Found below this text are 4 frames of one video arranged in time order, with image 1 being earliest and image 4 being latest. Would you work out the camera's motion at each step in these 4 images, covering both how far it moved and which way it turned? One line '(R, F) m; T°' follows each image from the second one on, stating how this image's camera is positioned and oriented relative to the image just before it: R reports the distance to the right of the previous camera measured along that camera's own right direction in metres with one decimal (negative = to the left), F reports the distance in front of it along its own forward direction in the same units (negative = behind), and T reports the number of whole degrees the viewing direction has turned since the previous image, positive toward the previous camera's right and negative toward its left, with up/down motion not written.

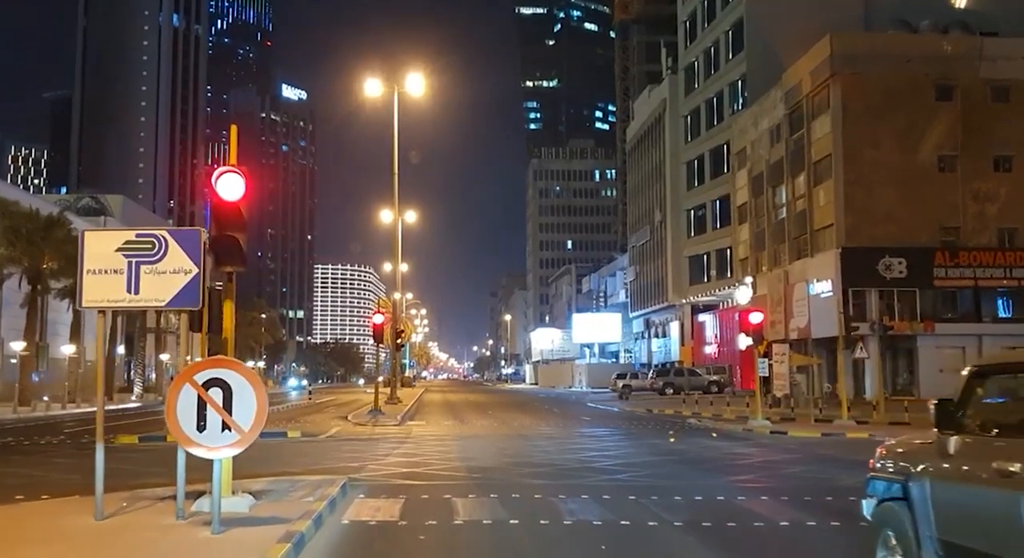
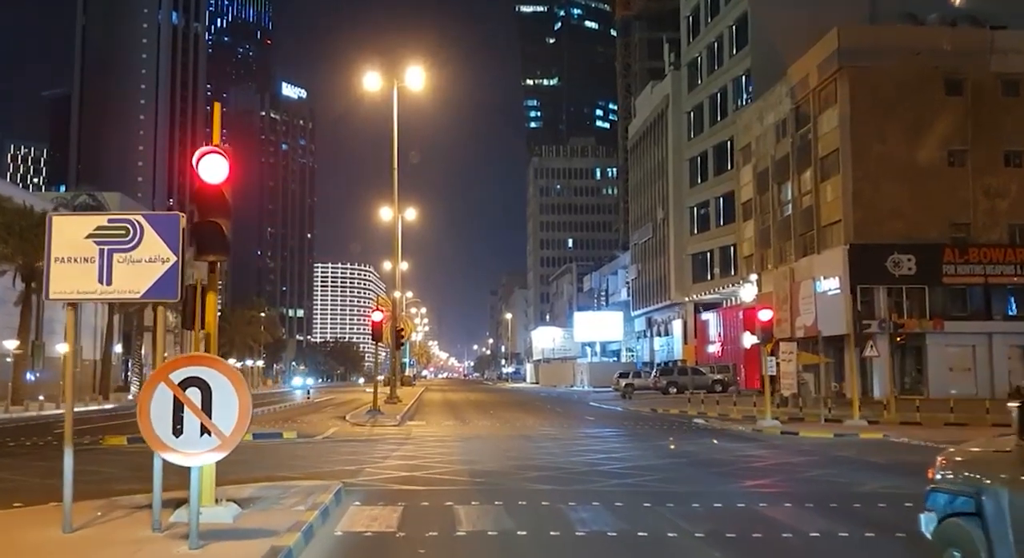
(-0.1, +0.9) m; 0°
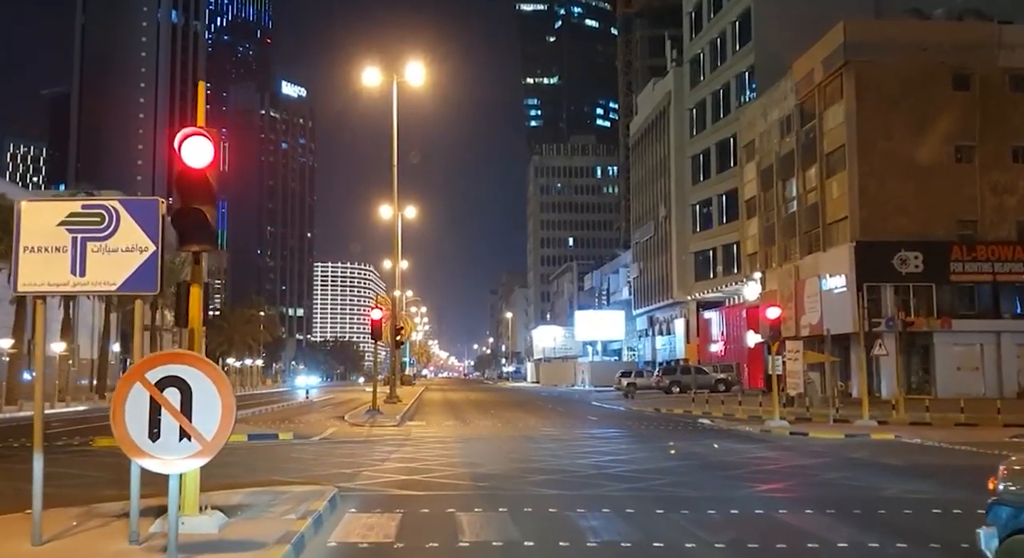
(-0.1, +0.7) m; 0°
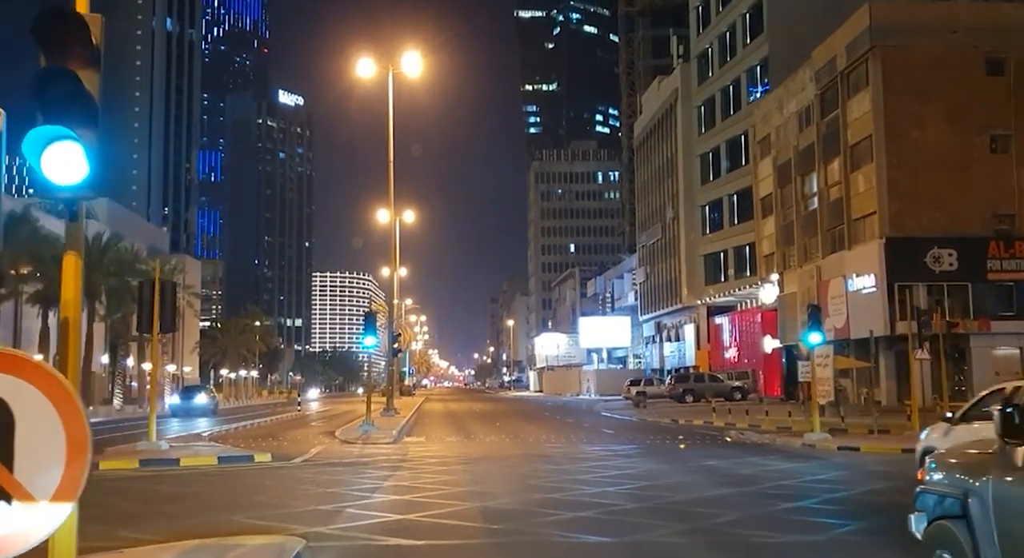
(-0.3, +3.2) m; 0°
